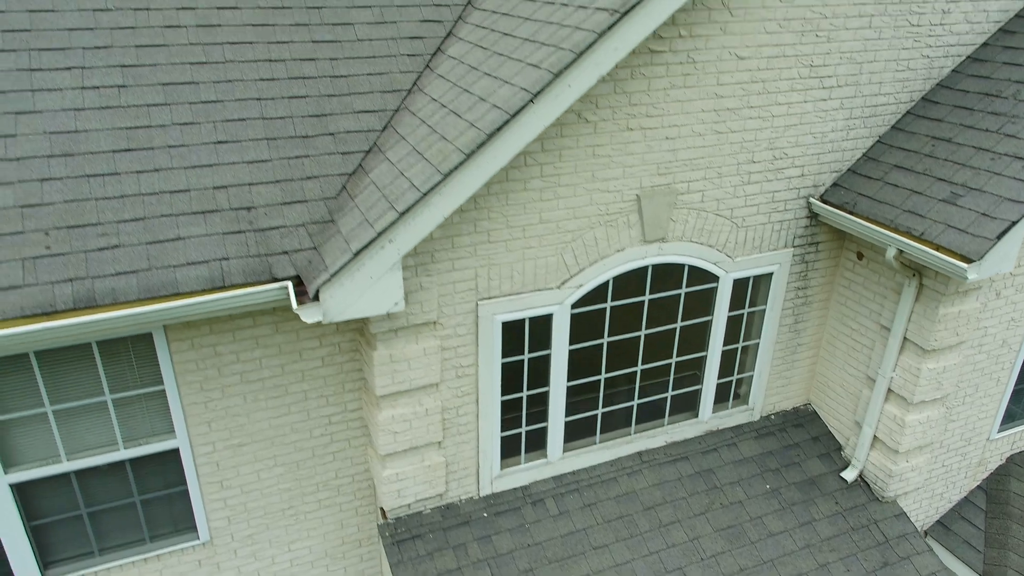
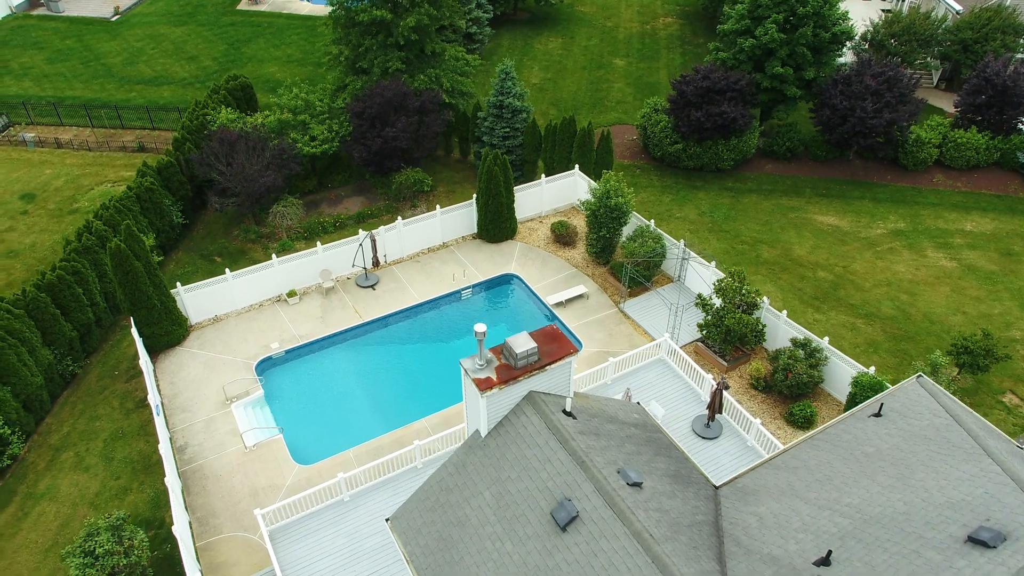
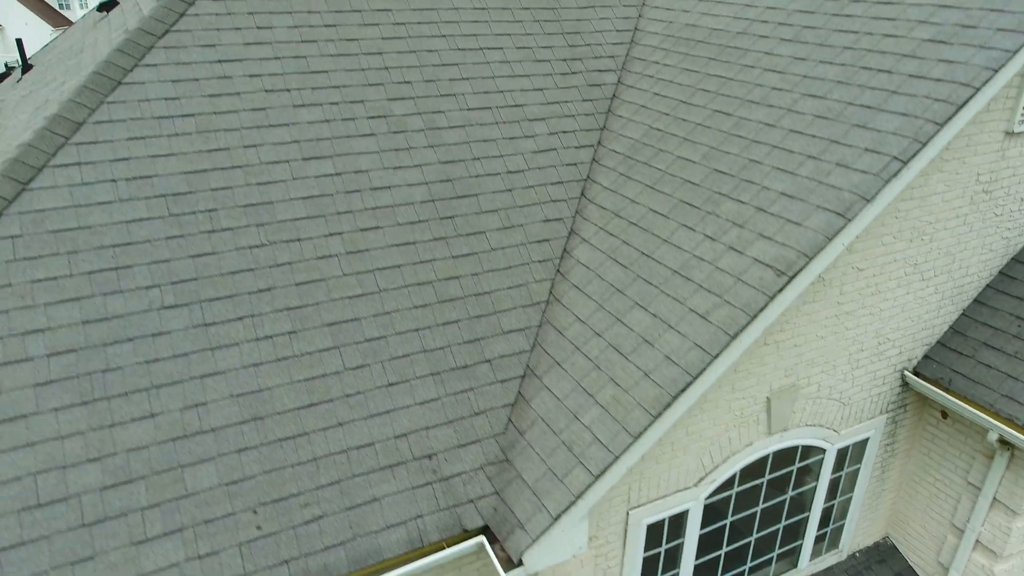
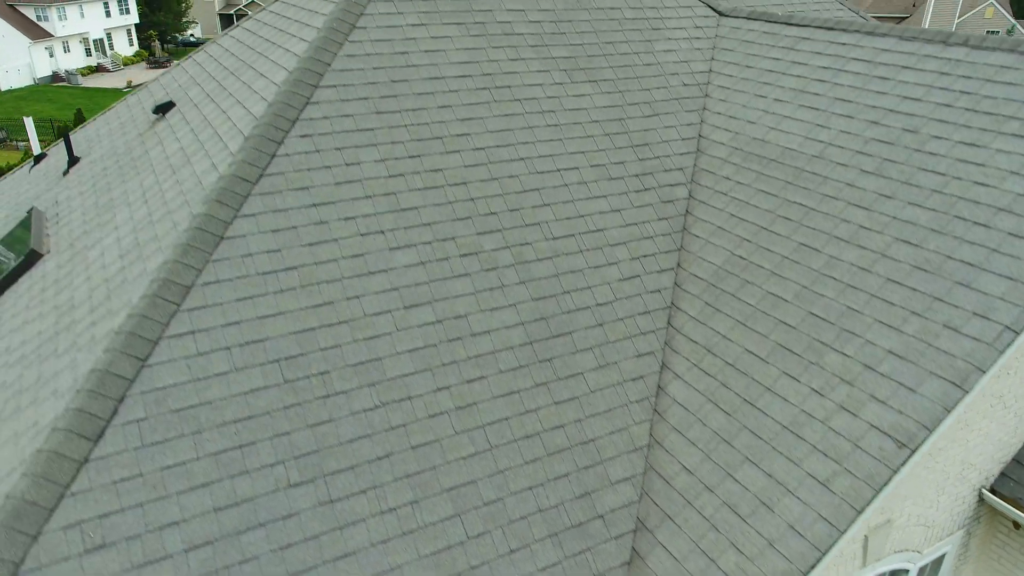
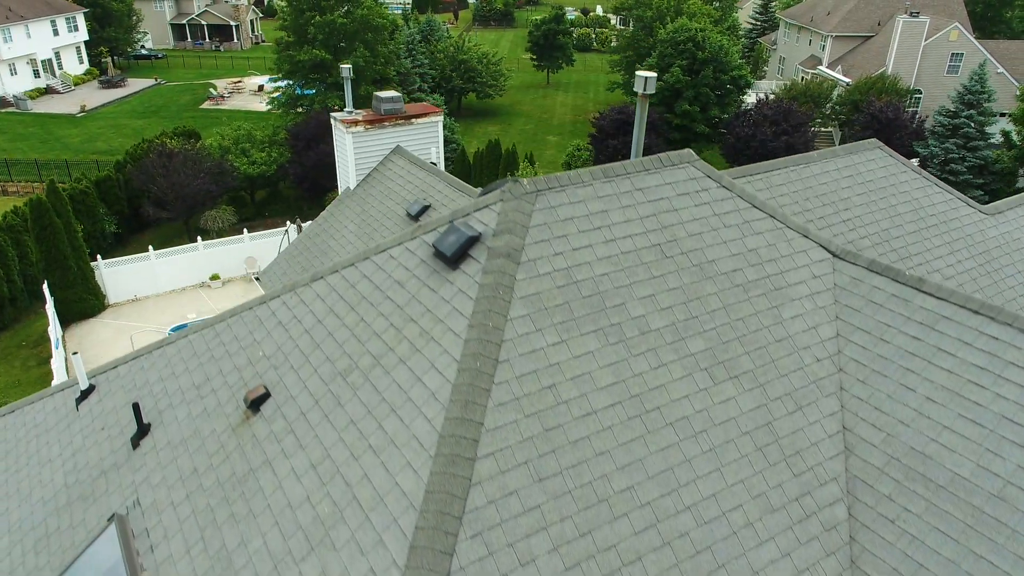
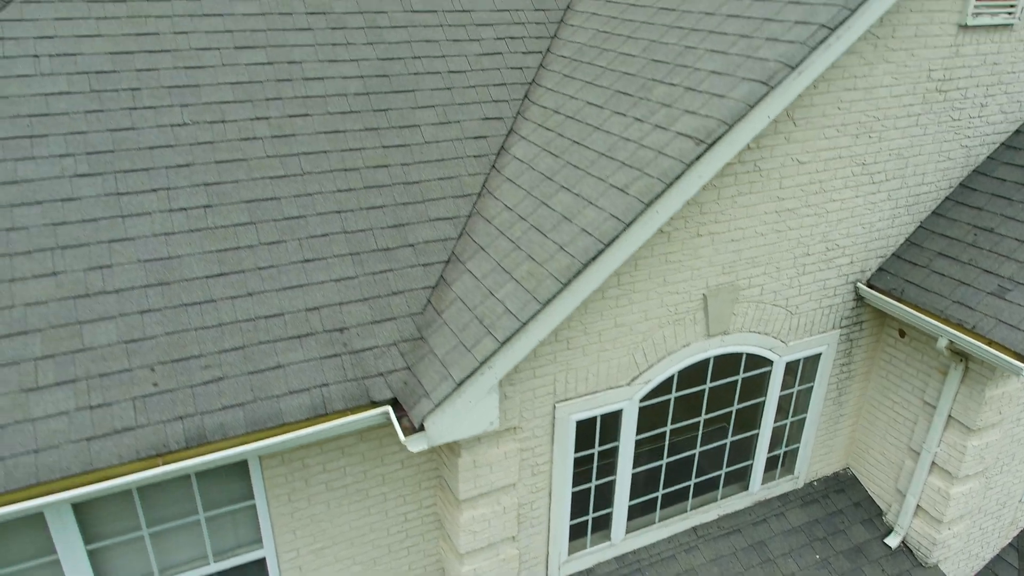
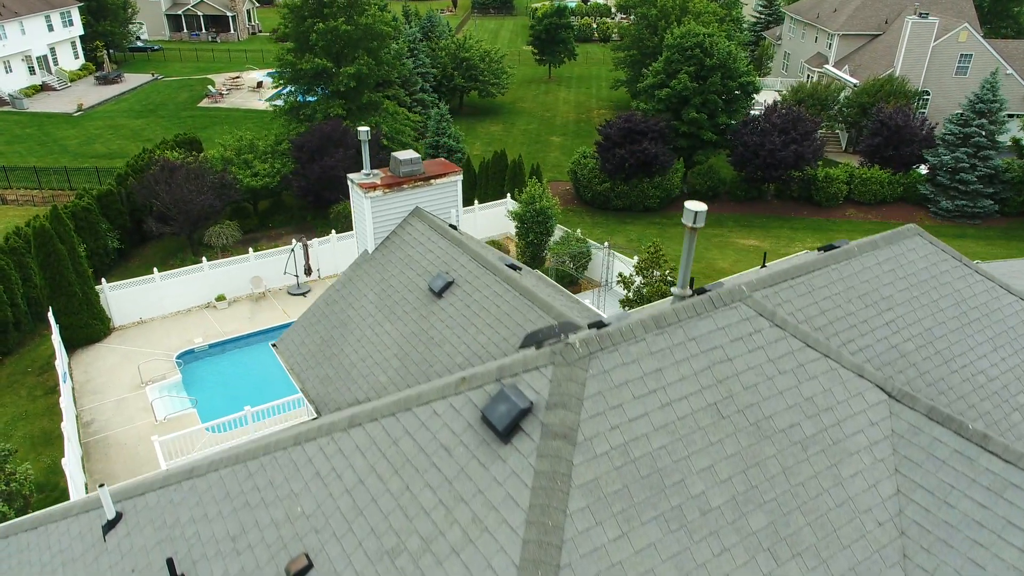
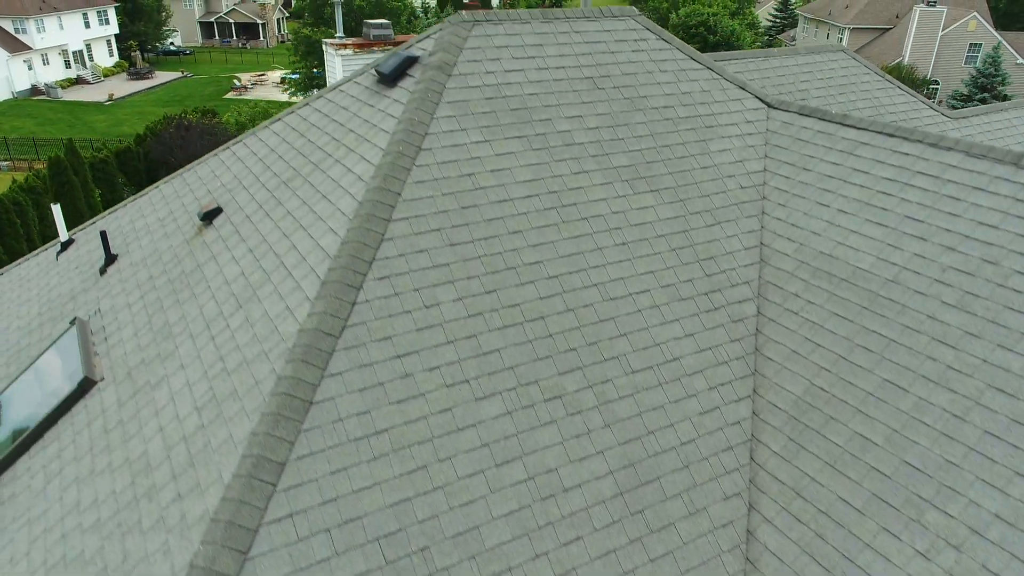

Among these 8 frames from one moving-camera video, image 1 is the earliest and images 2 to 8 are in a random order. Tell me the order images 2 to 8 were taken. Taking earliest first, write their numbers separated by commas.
6, 3, 4, 8, 5, 7, 2
